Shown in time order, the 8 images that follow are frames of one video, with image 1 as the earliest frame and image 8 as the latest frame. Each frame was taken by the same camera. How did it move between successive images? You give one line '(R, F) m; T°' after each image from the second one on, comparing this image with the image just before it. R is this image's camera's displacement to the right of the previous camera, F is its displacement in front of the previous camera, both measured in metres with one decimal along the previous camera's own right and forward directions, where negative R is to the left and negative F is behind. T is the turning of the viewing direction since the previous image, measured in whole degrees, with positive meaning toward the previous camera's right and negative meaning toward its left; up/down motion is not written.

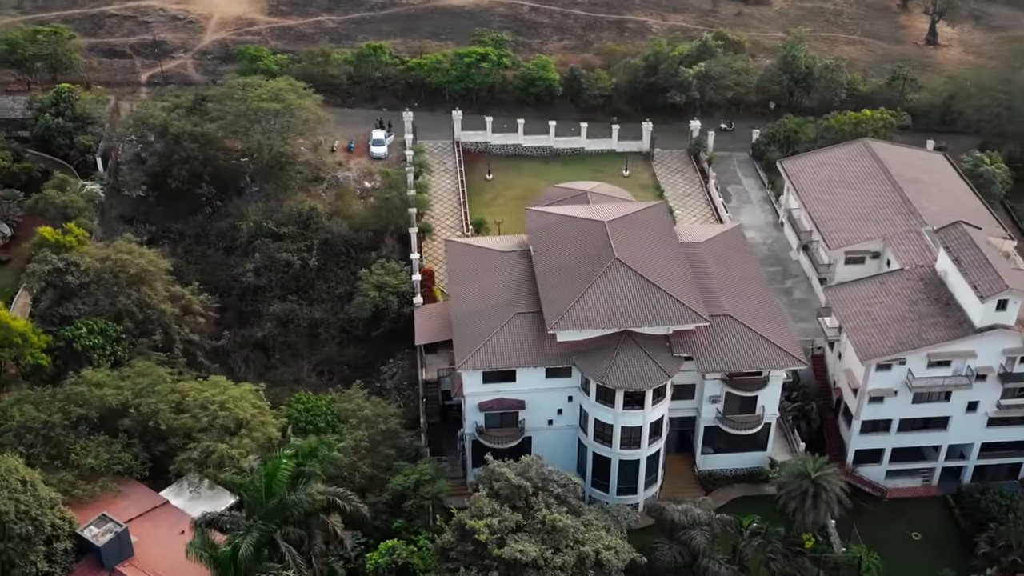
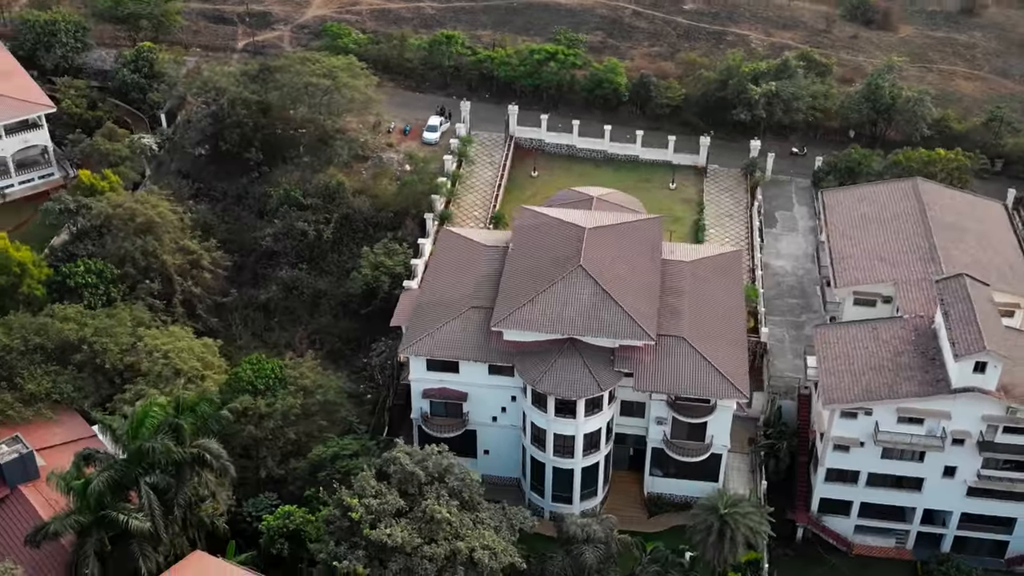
(+10.2, +0.8) m; -11°
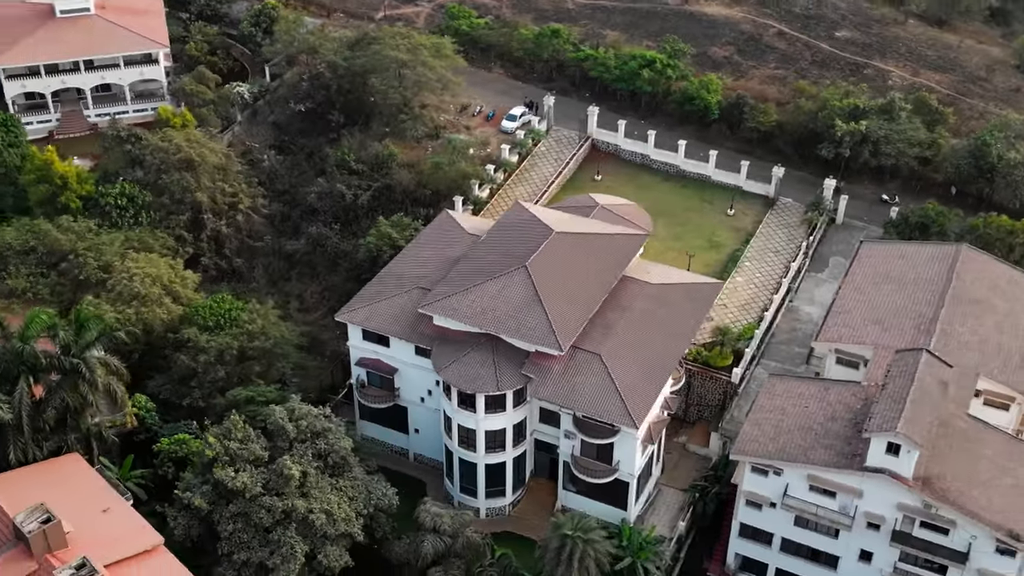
(+14.2, +1.6) m; -15°
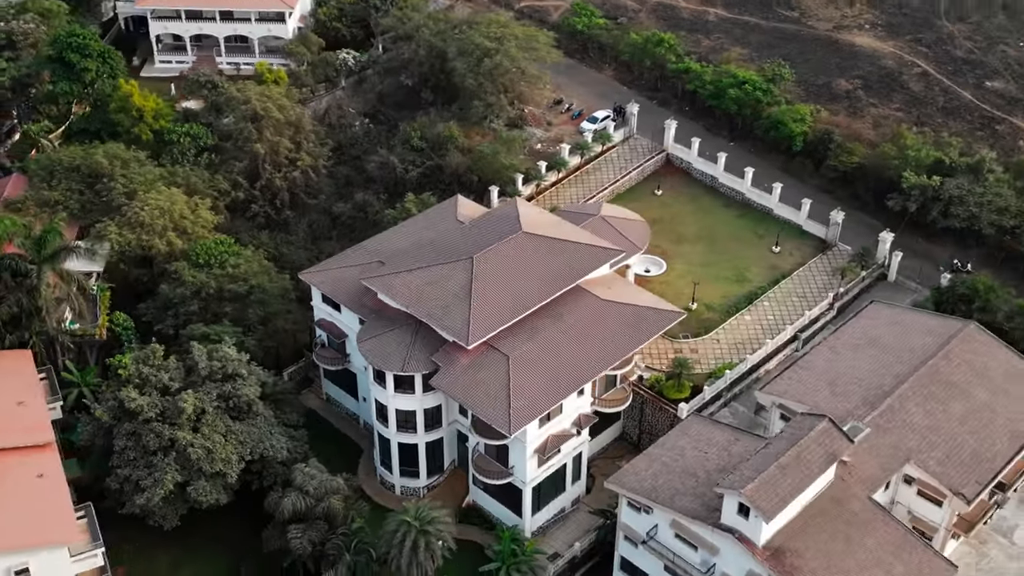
(+14.2, +1.7) m; -15°
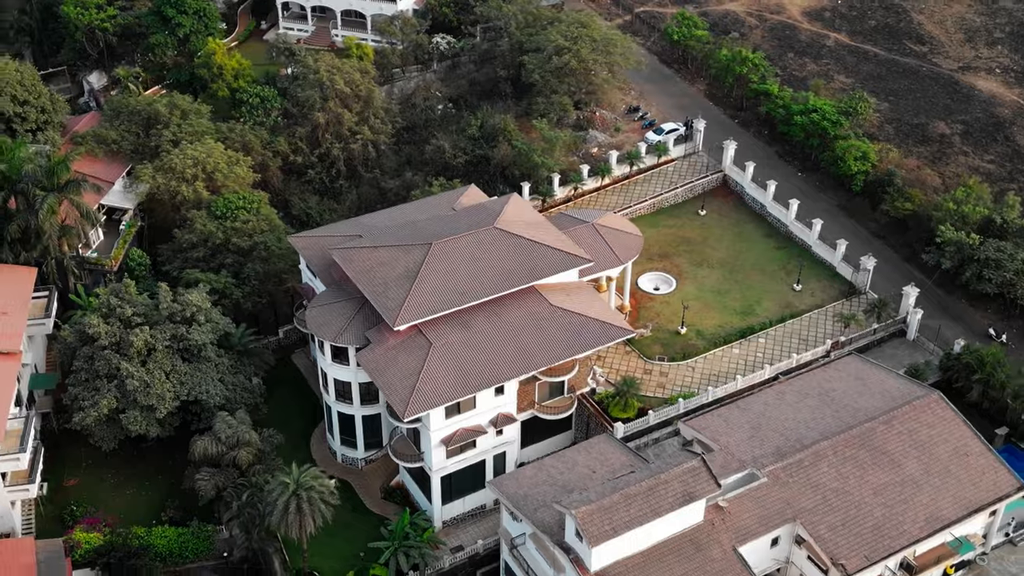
(+12.2, +1.2) m; -13°
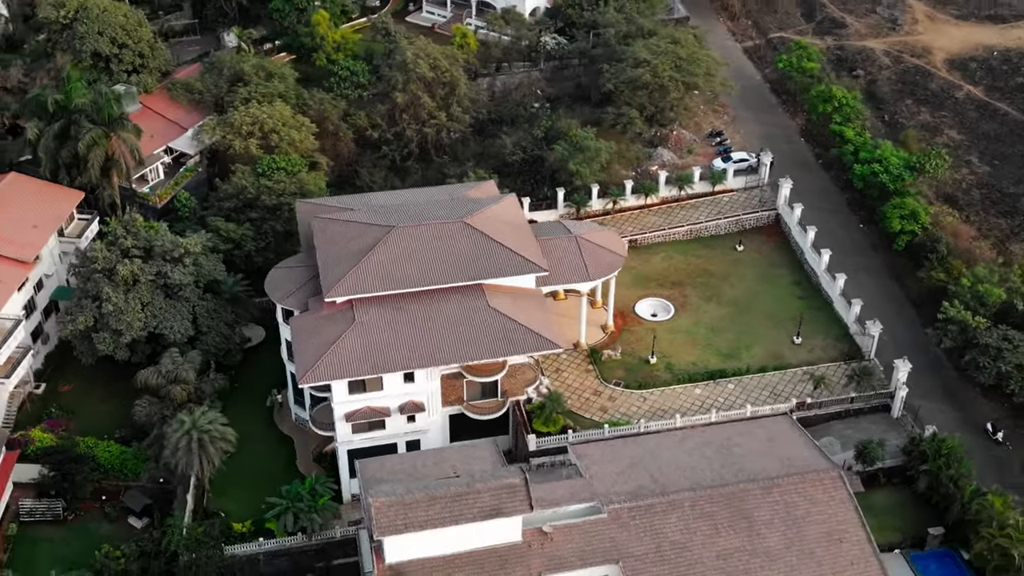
(+14.0, +1.6) m; -14°
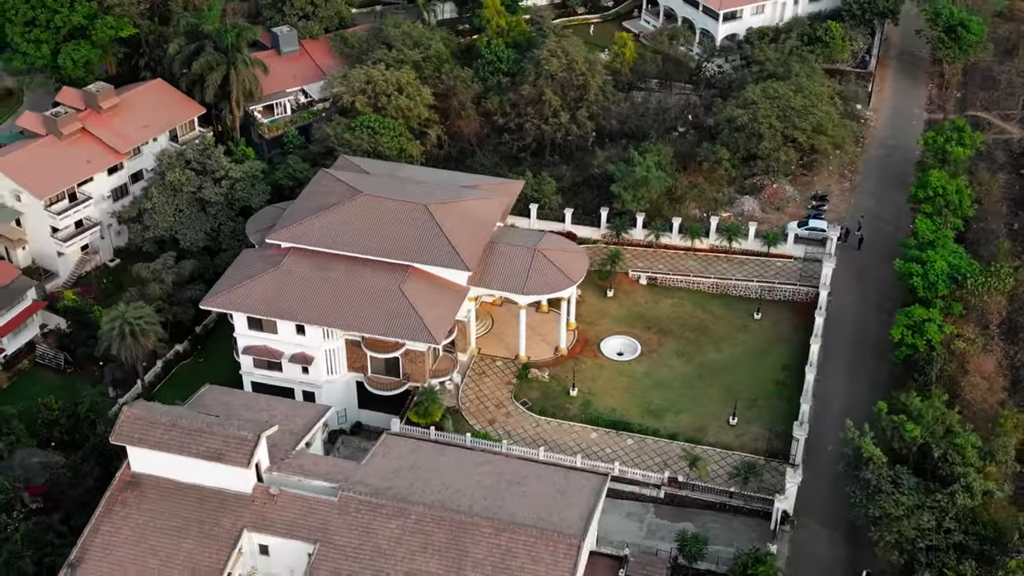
(+21.1, +4.0) m; -22°
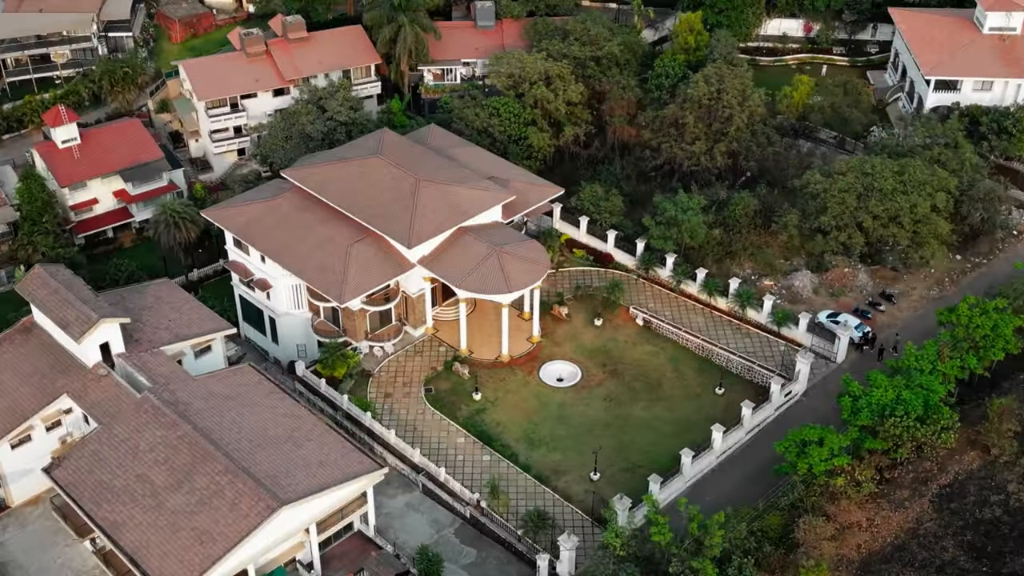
(+22.9, +5.0) m; -25°
